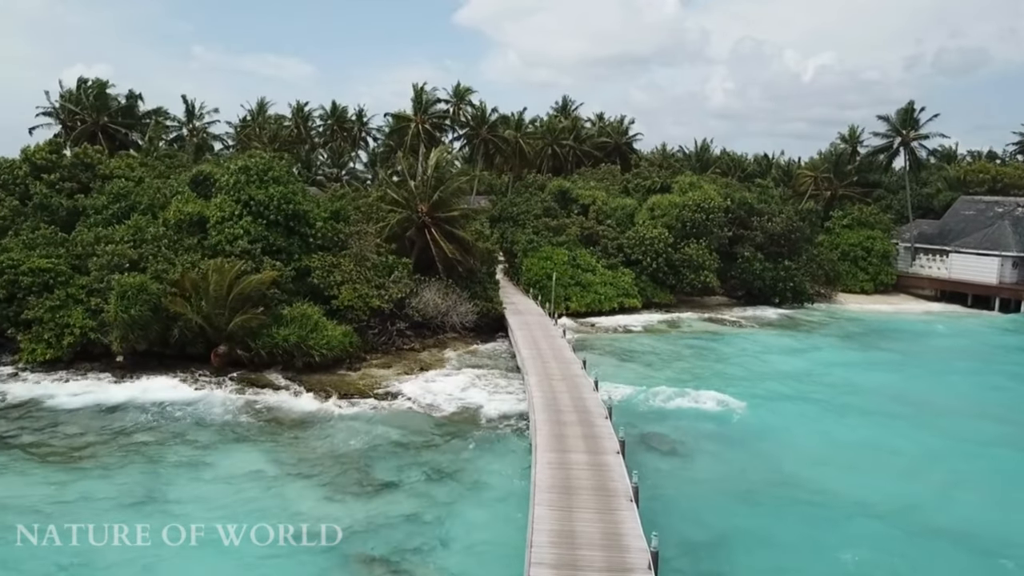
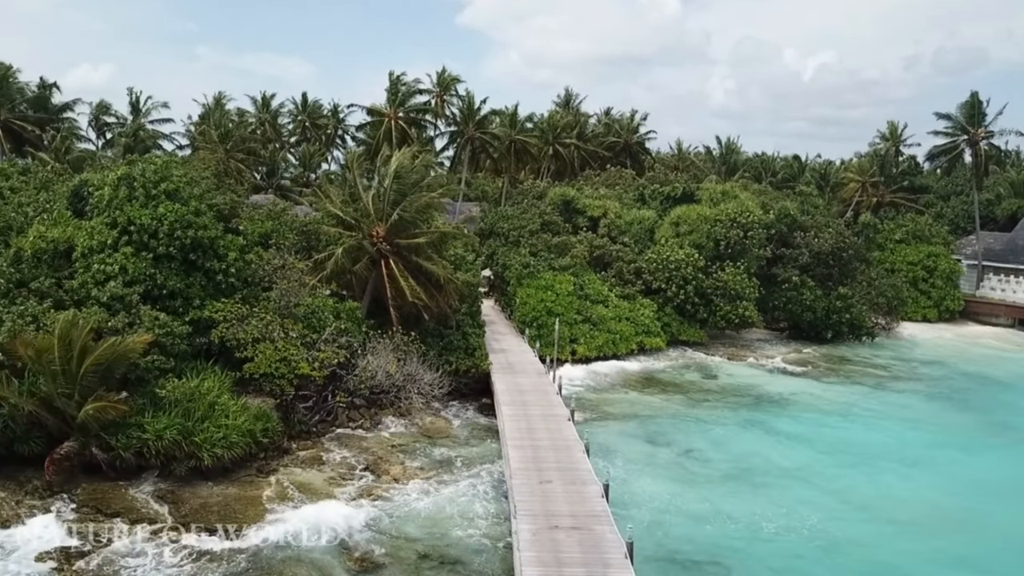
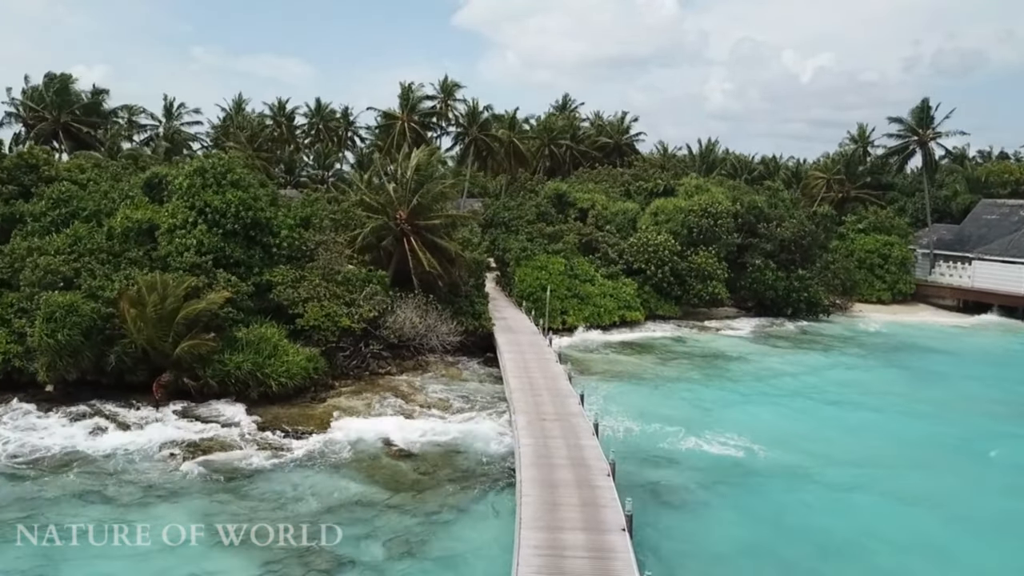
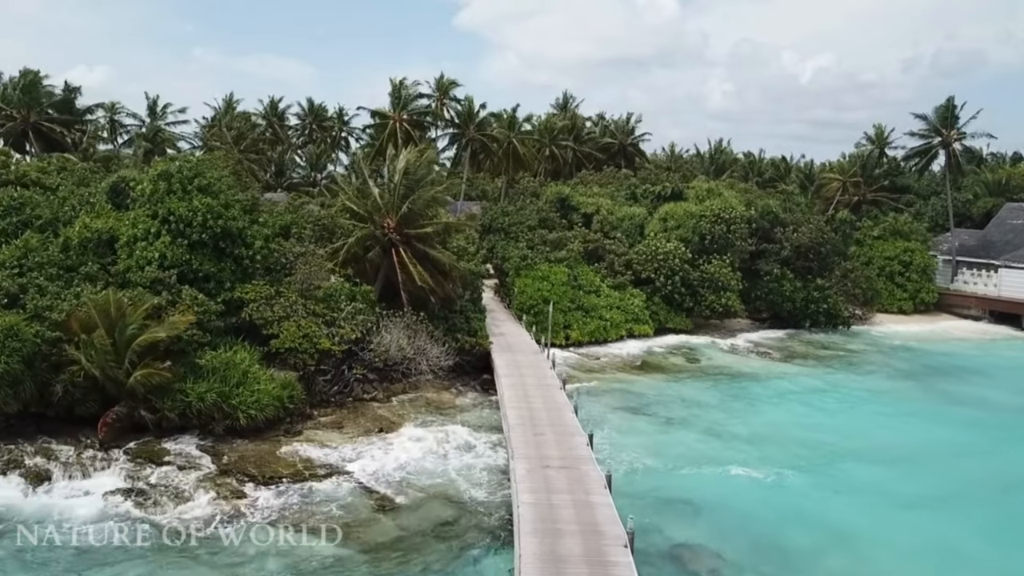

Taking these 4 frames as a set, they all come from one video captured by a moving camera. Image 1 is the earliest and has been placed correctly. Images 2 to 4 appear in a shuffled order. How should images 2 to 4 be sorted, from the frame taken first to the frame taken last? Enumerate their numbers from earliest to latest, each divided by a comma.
3, 4, 2
